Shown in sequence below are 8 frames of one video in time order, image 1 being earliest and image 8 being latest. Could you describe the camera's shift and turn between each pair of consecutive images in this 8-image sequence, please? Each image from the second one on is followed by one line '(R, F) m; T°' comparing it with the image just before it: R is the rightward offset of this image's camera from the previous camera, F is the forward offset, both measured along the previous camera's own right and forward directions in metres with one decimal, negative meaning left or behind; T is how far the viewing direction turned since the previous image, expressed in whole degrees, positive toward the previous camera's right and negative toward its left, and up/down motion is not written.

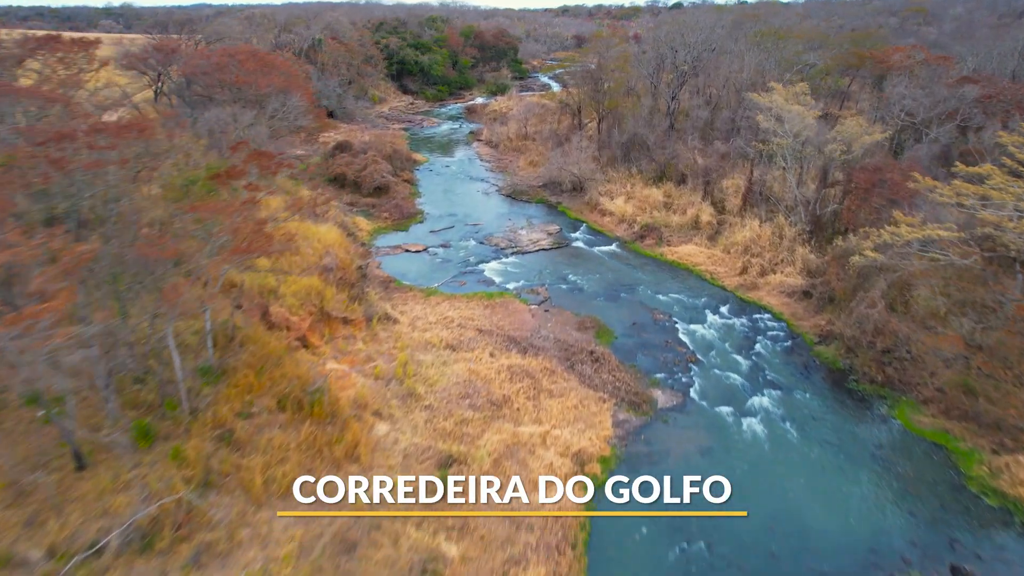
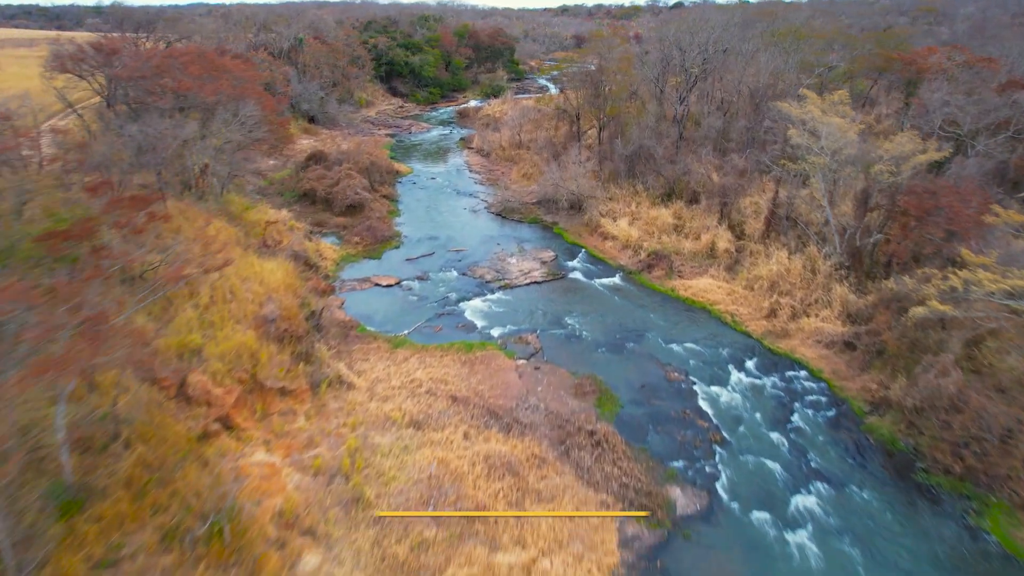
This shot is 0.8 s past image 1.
(+0.3, +2.3) m; 0°
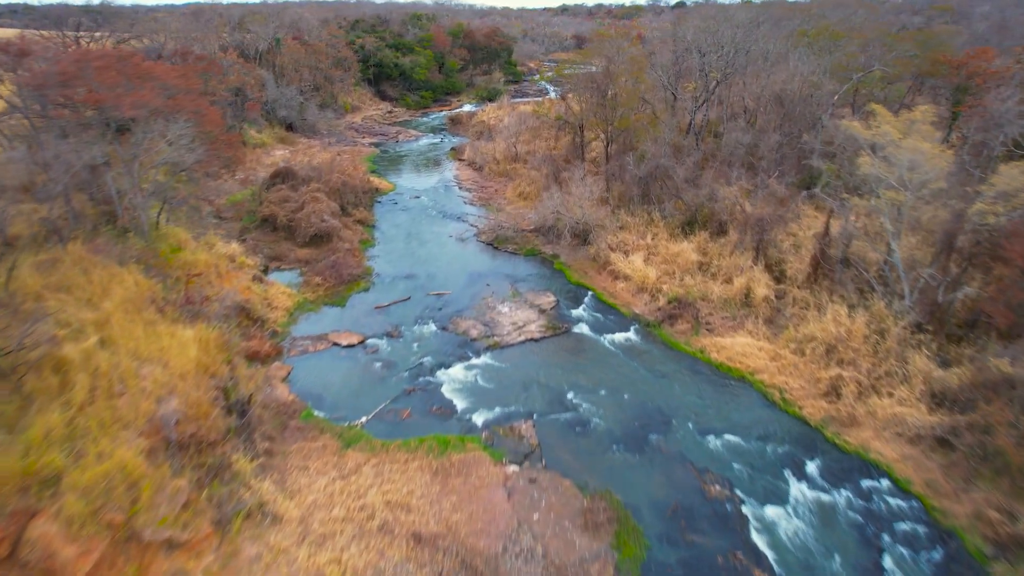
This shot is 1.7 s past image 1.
(+0.2, +2.7) m; 0°
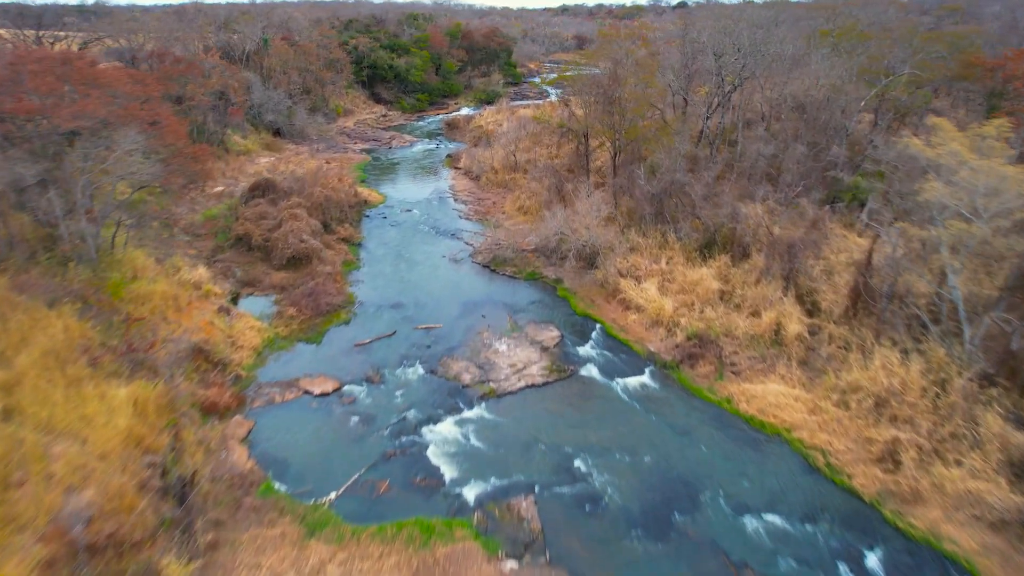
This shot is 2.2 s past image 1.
(0.0, +1.5) m; 0°
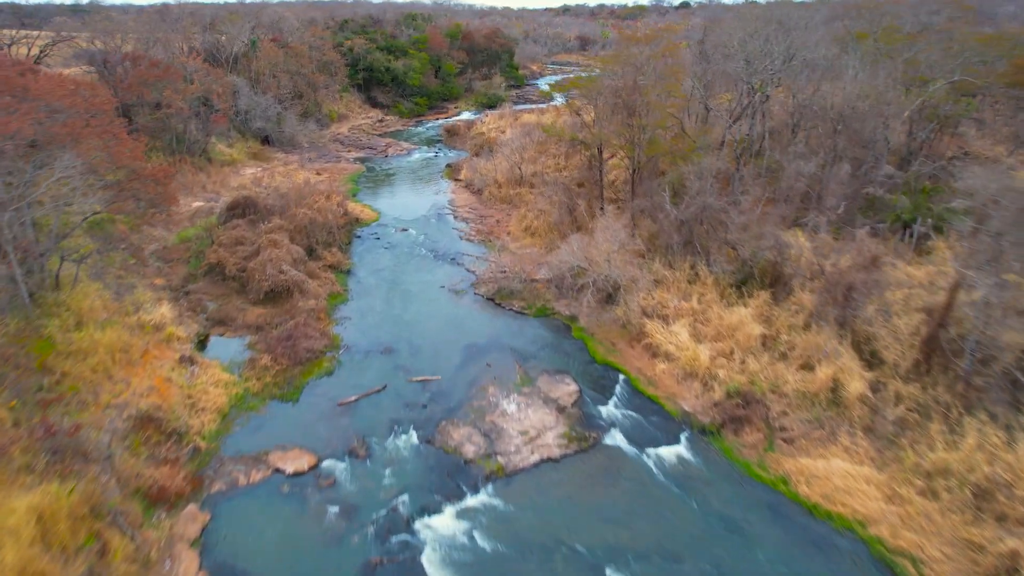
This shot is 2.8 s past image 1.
(-0.2, +1.7) m; 0°
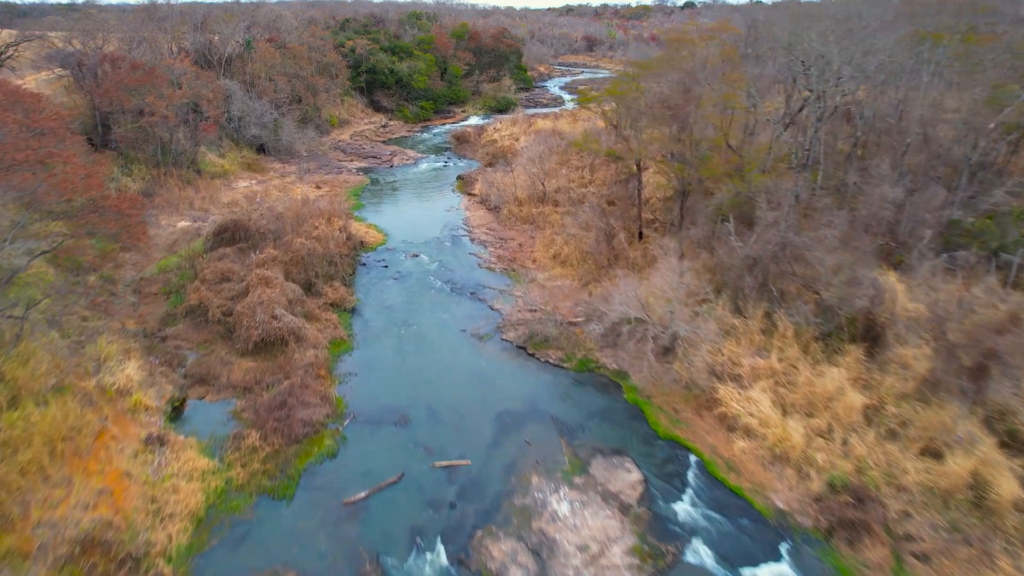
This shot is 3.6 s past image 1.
(-0.8, +2.0) m; 0°
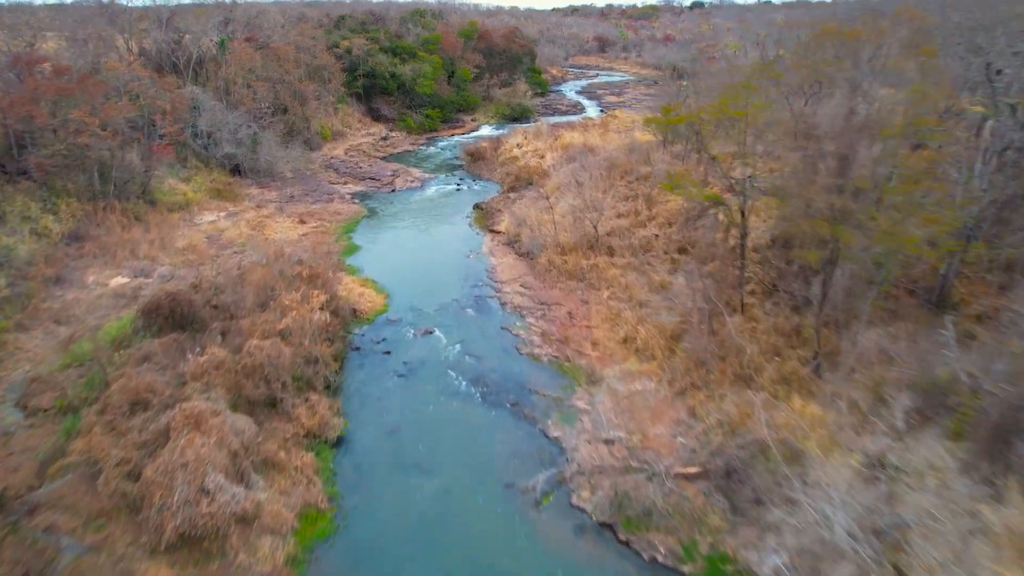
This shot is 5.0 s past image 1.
(-1.1, +4.2) m; 0°
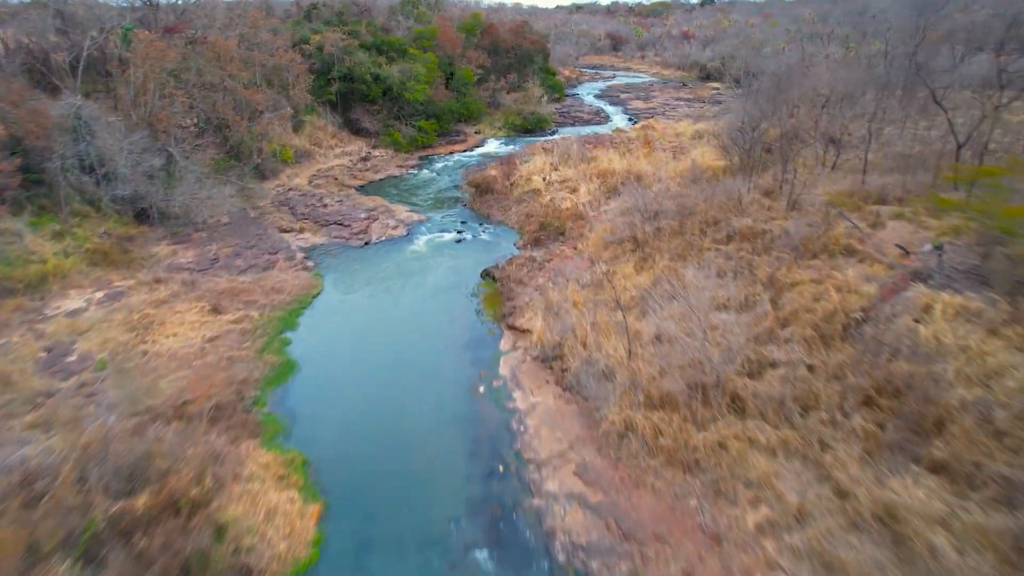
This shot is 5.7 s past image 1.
(-0.6, +6.0) m; 0°
